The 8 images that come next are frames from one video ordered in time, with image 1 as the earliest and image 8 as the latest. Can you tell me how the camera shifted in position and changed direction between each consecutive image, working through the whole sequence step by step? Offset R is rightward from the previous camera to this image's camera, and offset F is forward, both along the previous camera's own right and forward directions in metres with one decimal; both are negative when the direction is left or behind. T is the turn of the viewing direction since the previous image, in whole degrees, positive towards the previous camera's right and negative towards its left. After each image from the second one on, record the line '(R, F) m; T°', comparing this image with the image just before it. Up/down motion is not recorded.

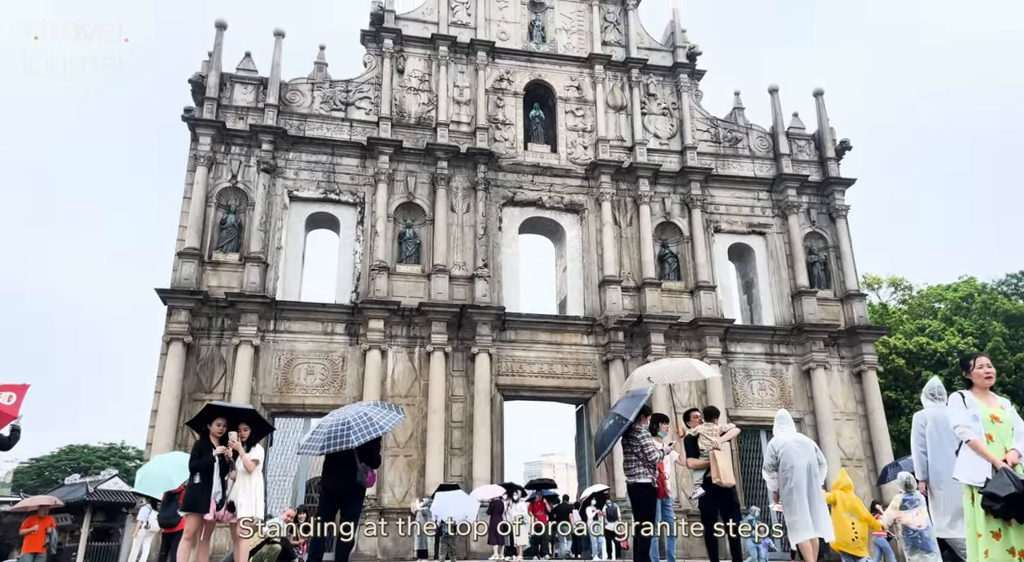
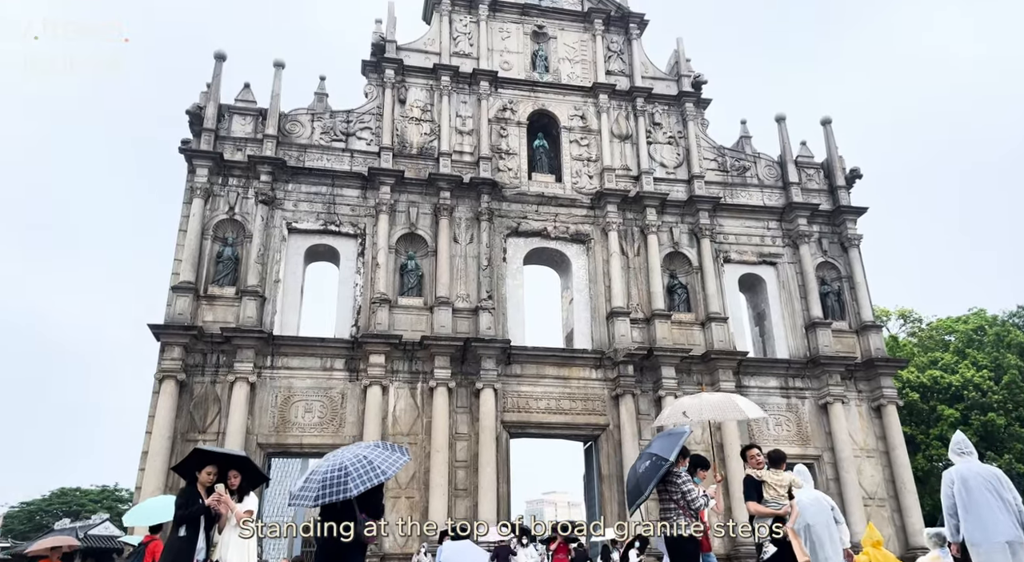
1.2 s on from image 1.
(-0.1, +0.5) m; 0°
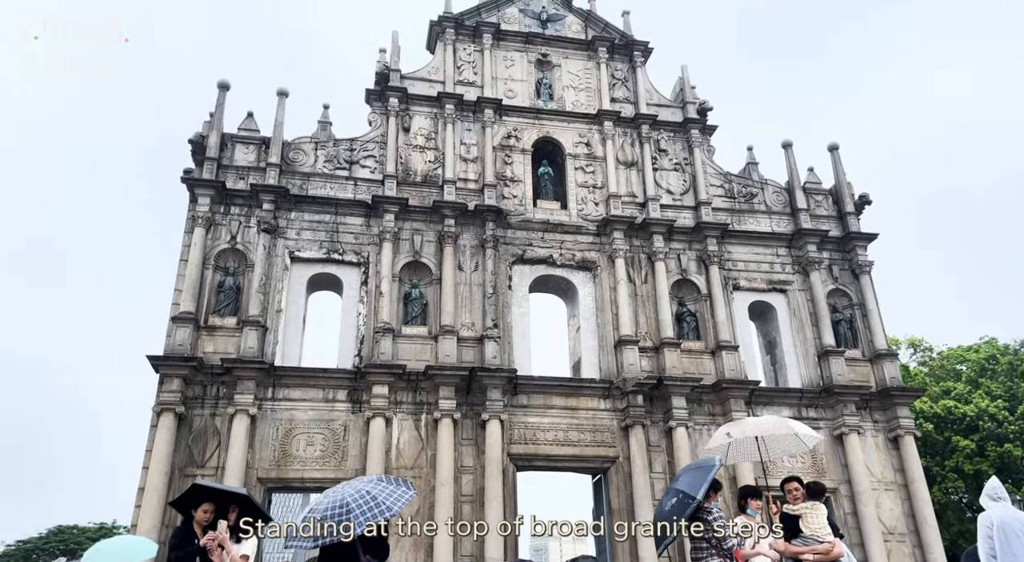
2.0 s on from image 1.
(-0.1, +0.3) m; 0°
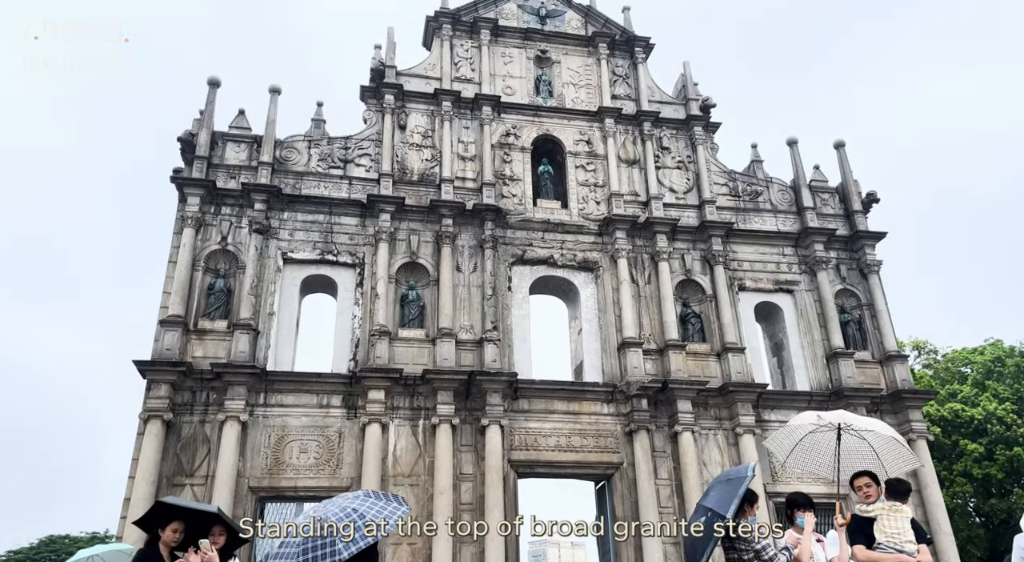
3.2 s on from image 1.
(-0.1, +0.5) m; 0°
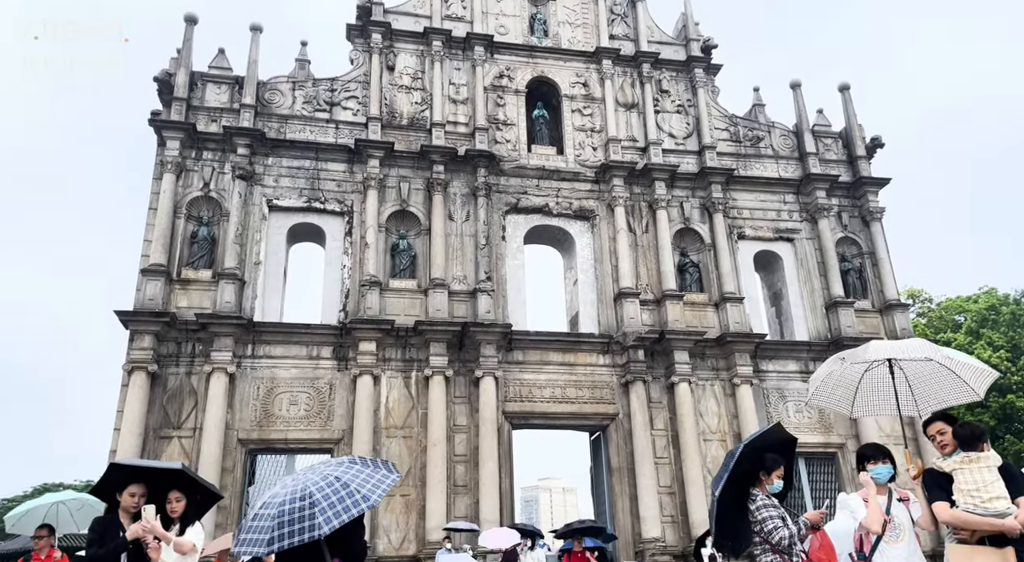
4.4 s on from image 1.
(-0.1, +0.5) m; +1°
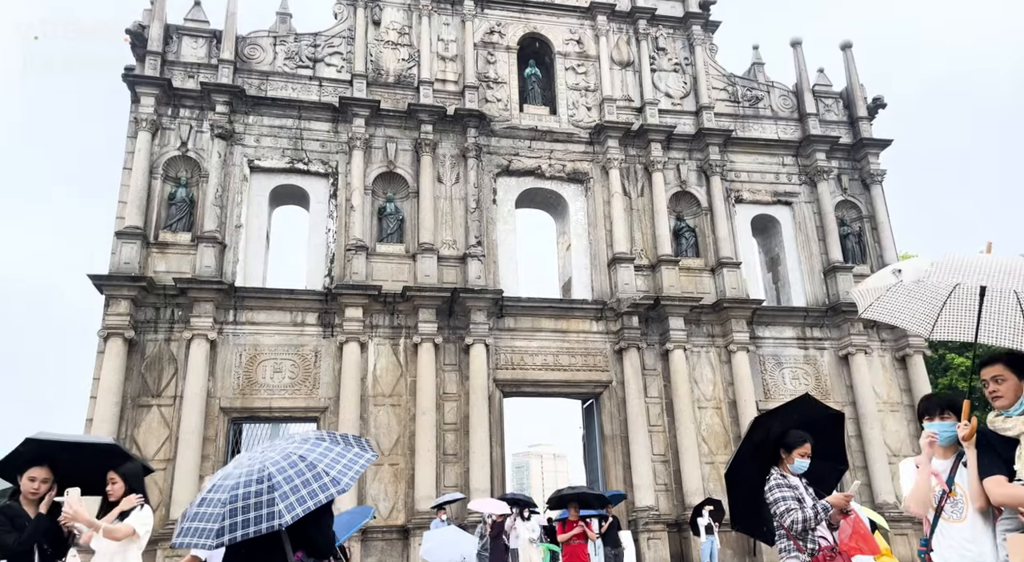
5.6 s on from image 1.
(0.0, +0.5) m; +1°
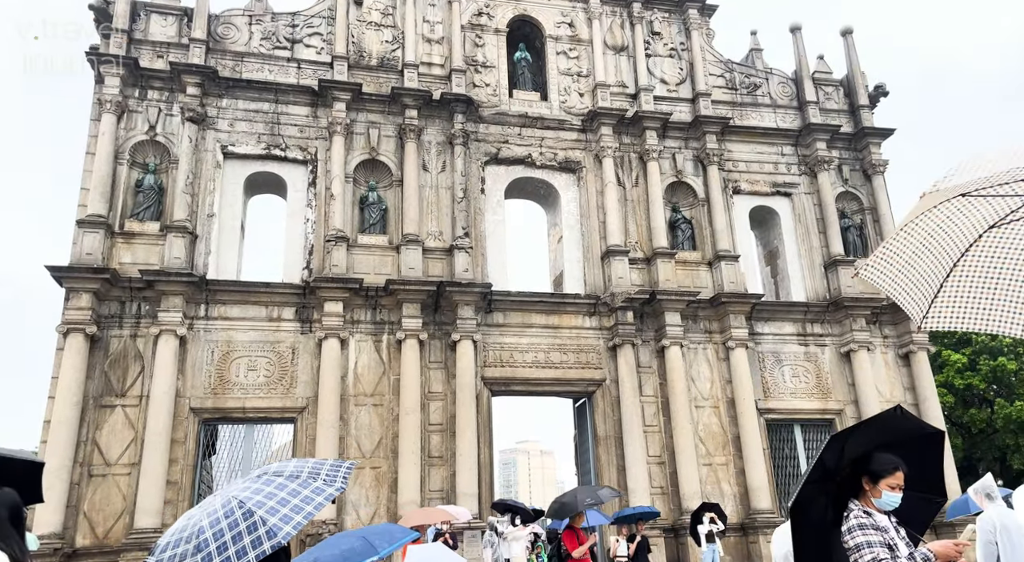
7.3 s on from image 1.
(-0.1, +0.8) m; +1°
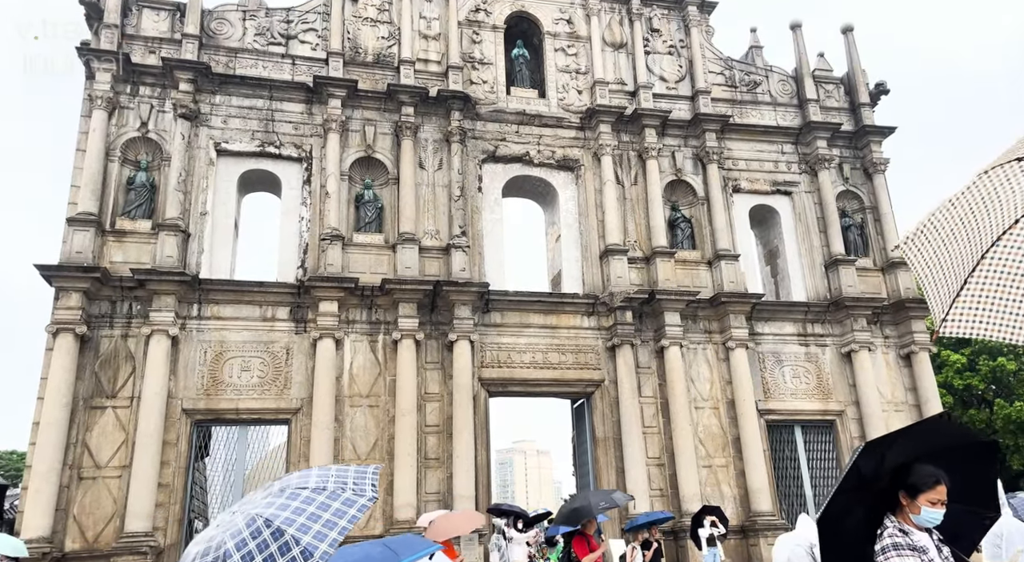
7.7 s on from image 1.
(0.0, +0.2) m; 0°
